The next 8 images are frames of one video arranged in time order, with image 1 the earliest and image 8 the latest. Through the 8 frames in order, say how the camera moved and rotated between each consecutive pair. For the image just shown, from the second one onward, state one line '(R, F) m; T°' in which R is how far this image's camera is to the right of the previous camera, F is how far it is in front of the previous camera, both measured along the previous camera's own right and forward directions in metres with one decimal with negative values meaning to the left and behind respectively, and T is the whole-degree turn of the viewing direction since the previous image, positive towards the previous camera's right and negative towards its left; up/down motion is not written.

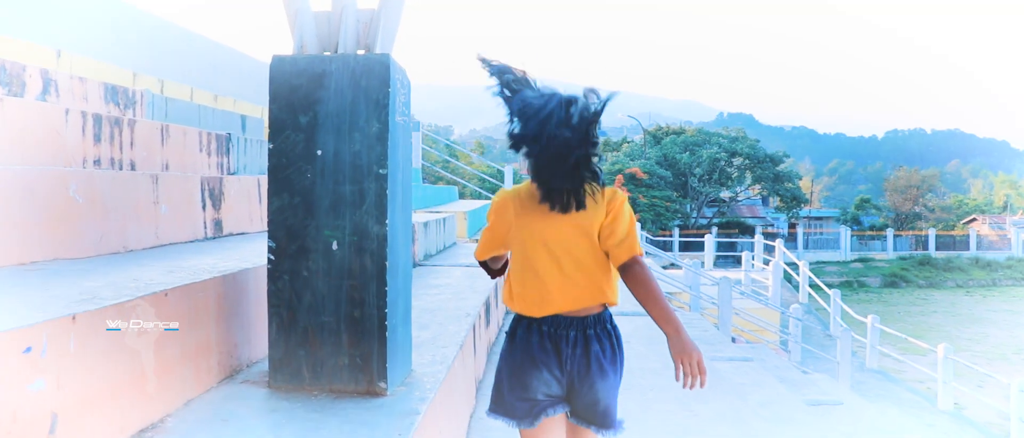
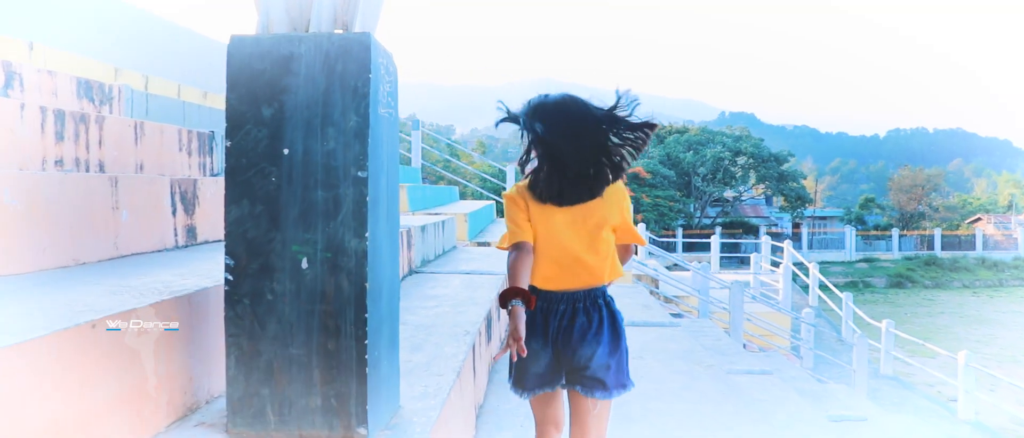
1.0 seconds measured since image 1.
(0.0, +0.3) m; 0°
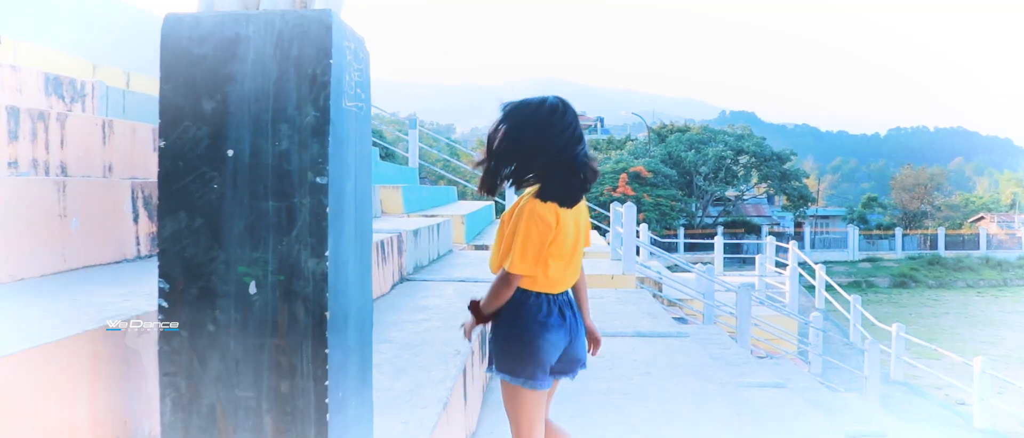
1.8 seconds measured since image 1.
(0.0, +0.2) m; 0°
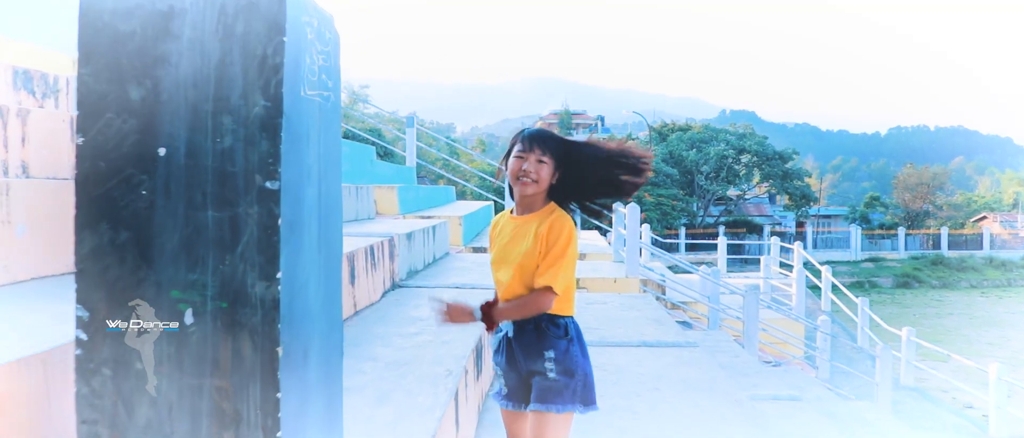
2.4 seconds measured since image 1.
(0.0, +0.2) m; 0°
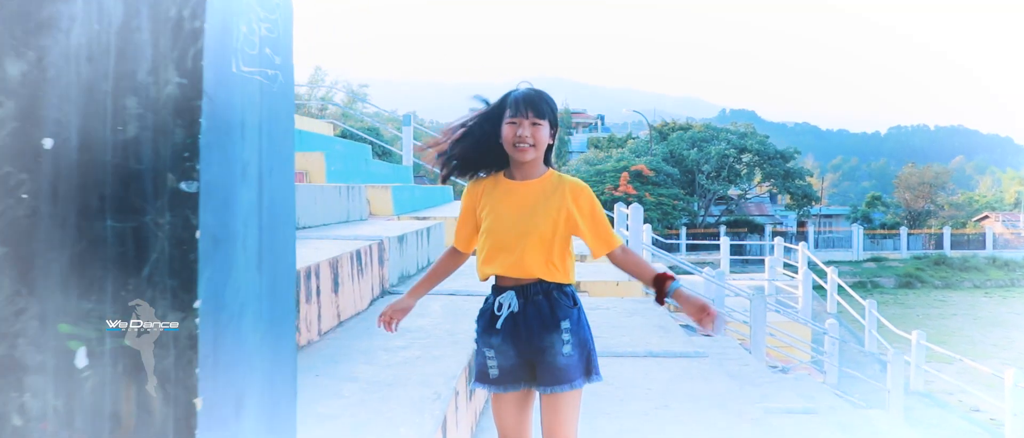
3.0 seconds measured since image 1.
(0.0, +0.2) m; 0°
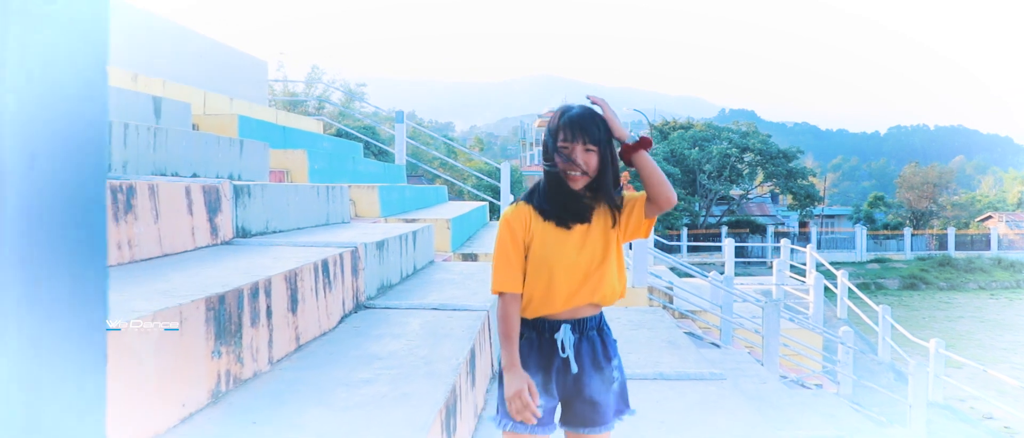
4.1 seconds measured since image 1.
(0.0, +0.4) m; 0°
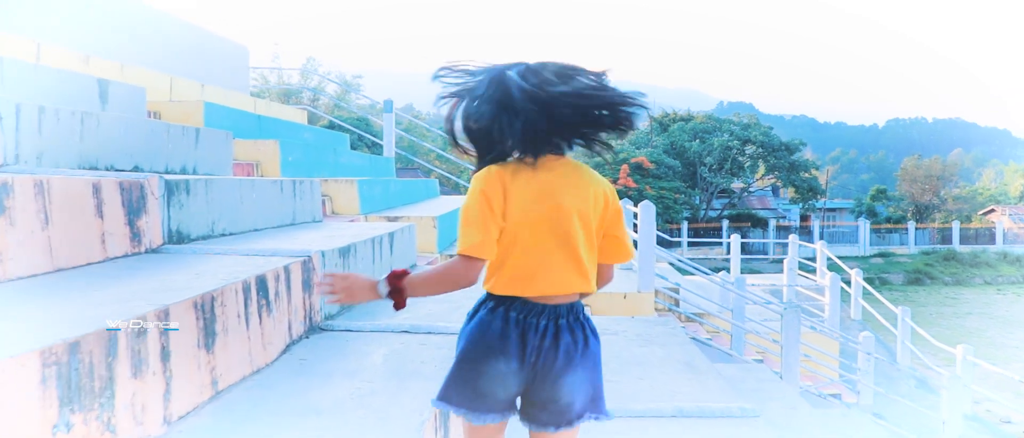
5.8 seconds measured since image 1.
(0.0, +0.6) m; 0°
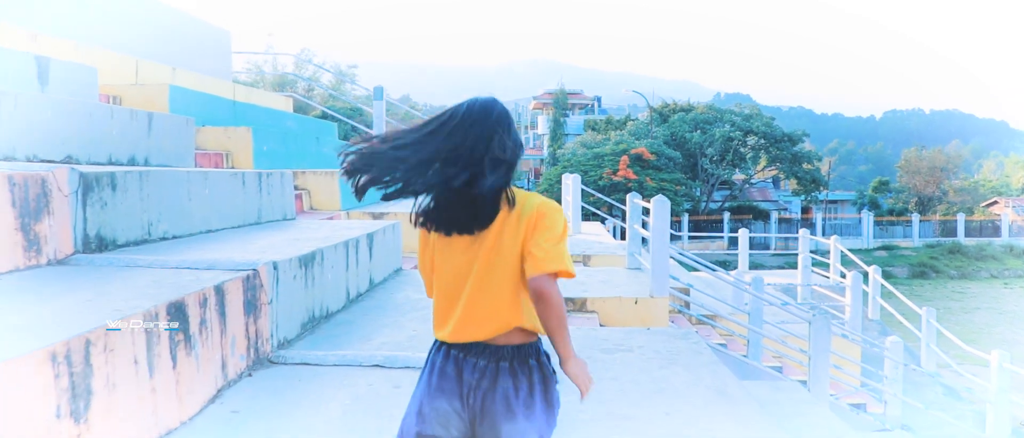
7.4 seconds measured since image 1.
(0.0, +0.5) m; 0°
